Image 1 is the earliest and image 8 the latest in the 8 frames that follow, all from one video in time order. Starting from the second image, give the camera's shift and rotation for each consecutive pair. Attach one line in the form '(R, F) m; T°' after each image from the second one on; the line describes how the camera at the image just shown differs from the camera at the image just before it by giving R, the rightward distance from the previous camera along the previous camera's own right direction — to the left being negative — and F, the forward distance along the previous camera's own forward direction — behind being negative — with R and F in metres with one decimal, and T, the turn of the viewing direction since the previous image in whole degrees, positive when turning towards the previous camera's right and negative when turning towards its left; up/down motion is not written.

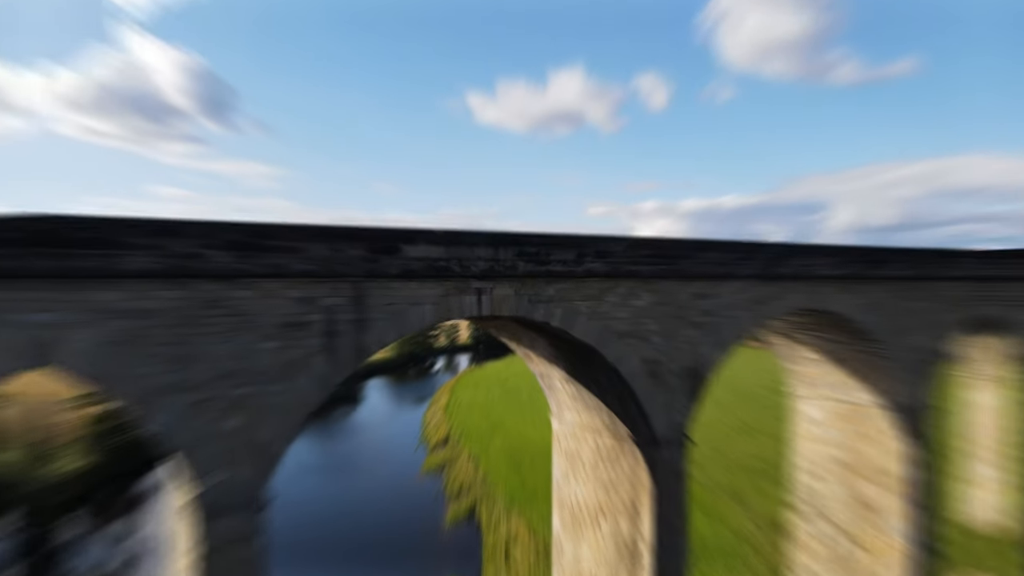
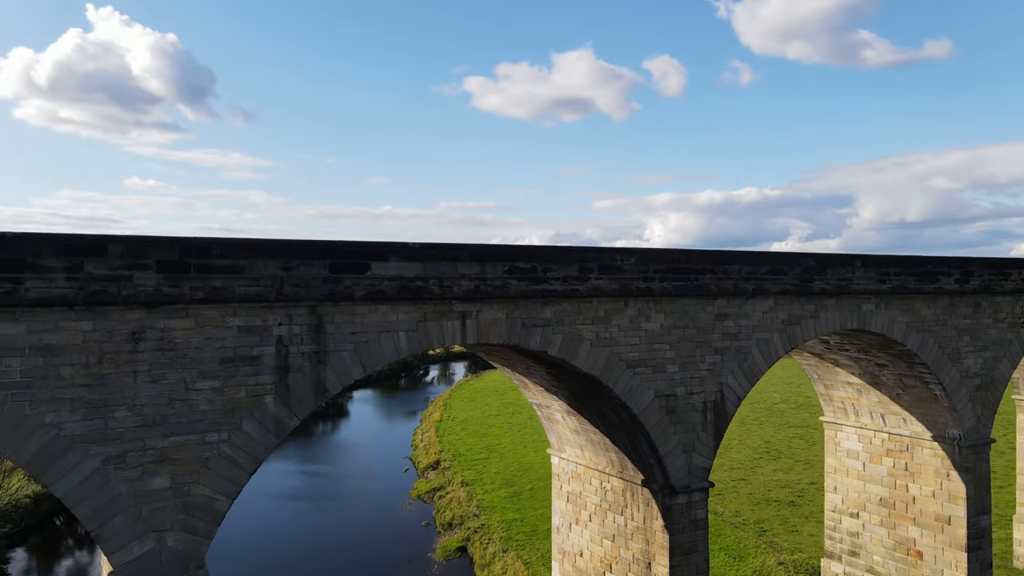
(+0.4, +1.4) m; -2°
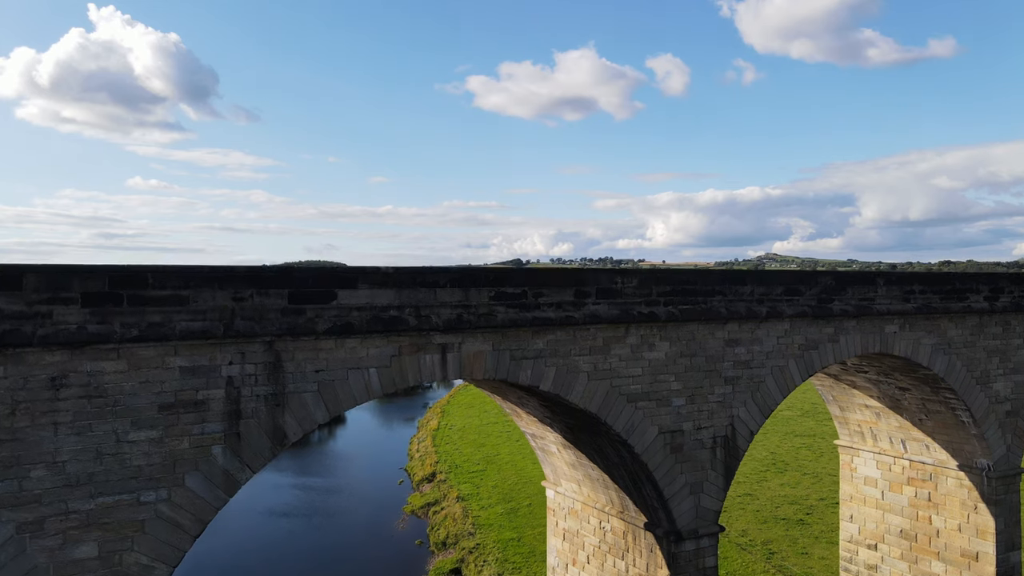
(+0.2, +0.9) m; 0°
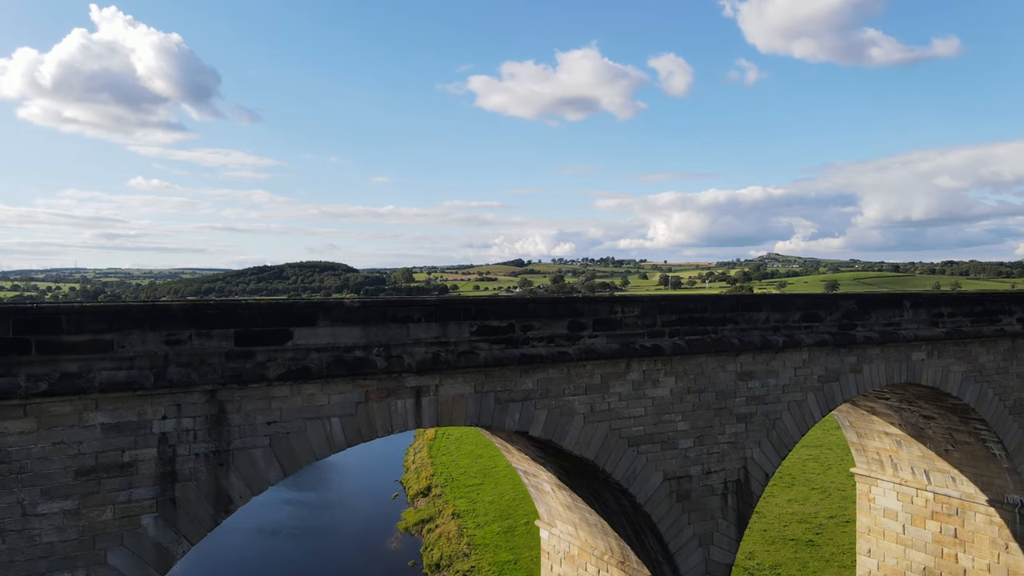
(+0.2, +0.9) m; 0°
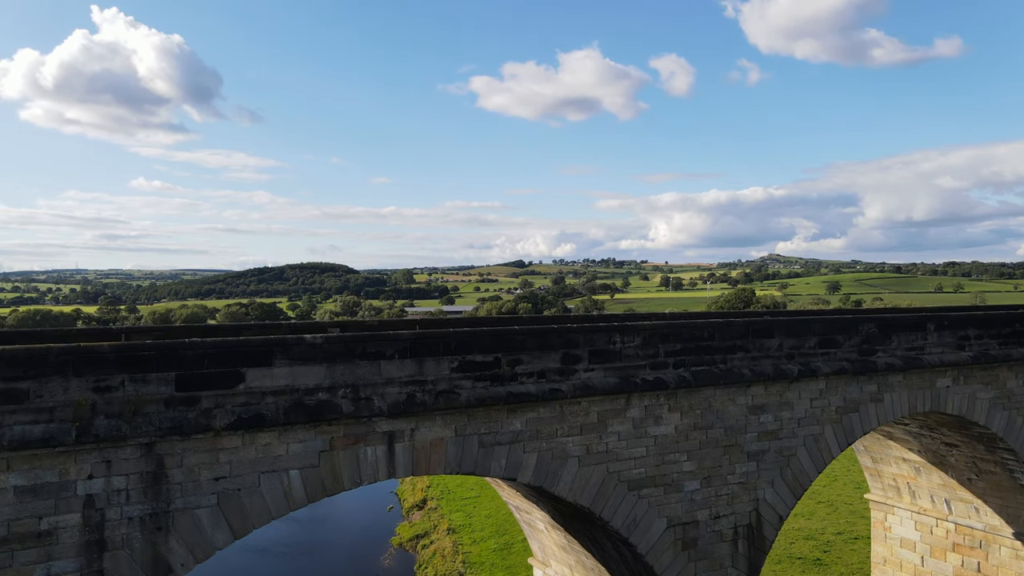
(+0.2, +0.7) m; 0°
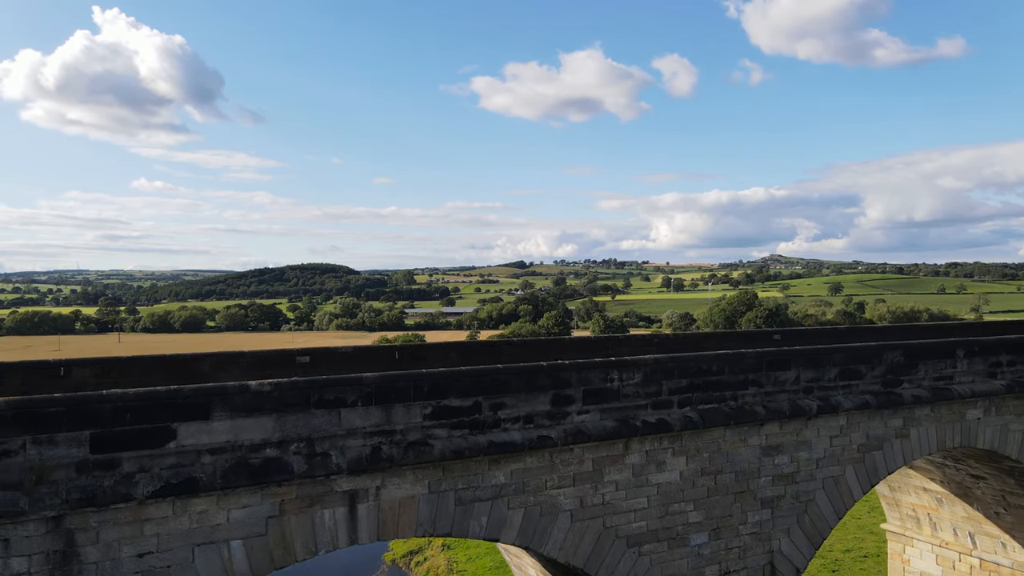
(+0.2, +0.7) m; 0°
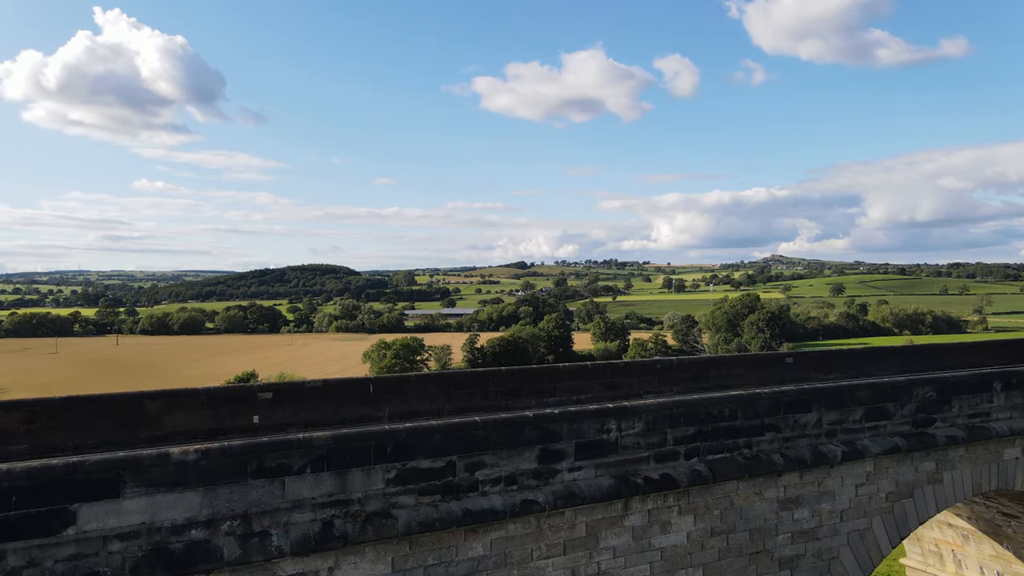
(+0.2, +0.8) m; 0°
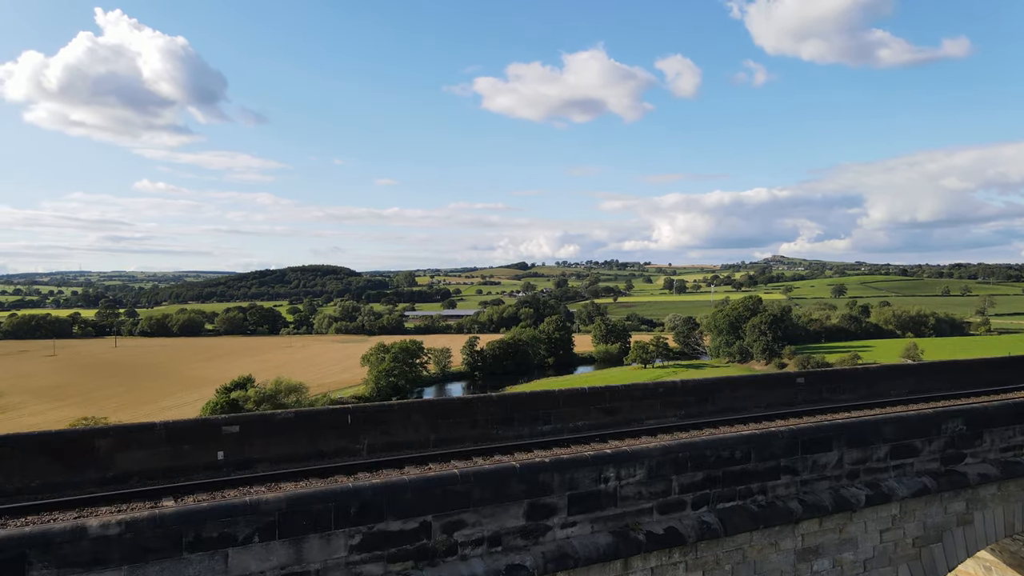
(+0.1, +0.6) m; 0°
